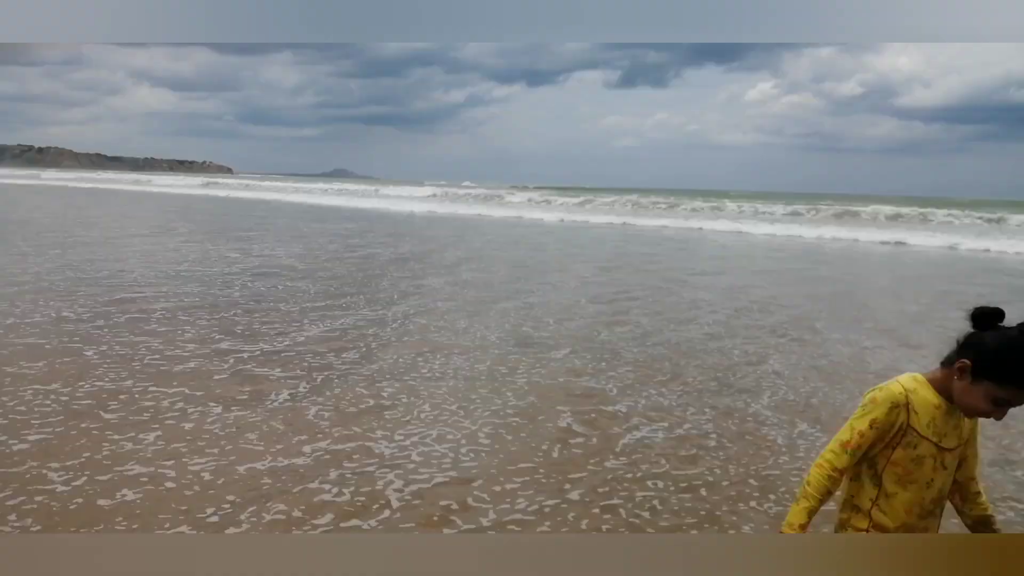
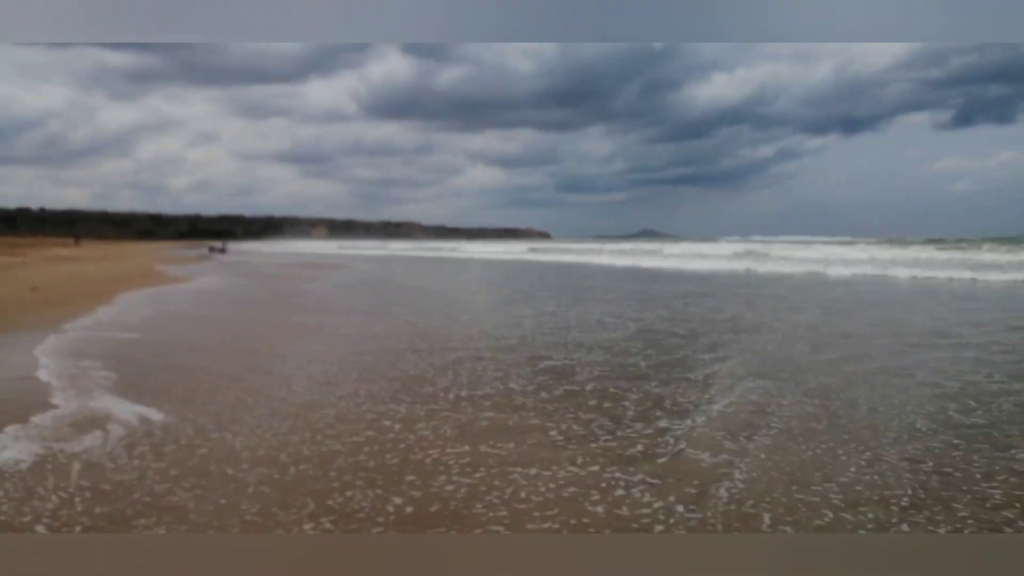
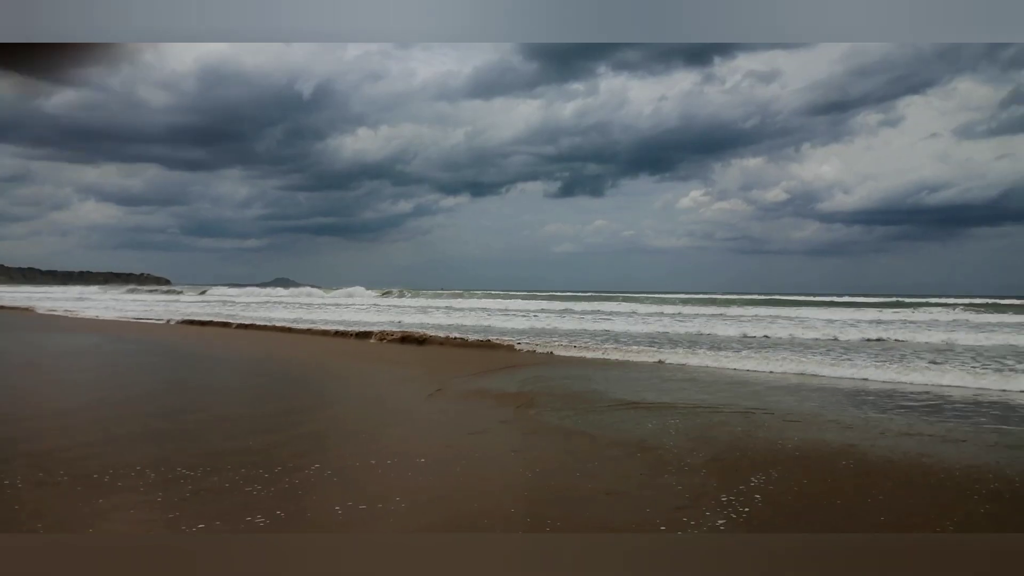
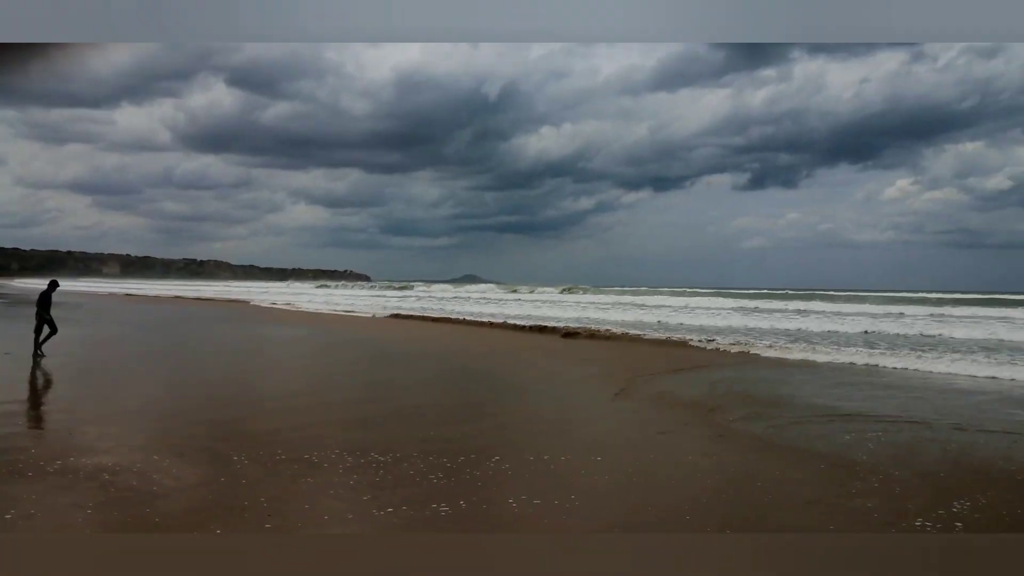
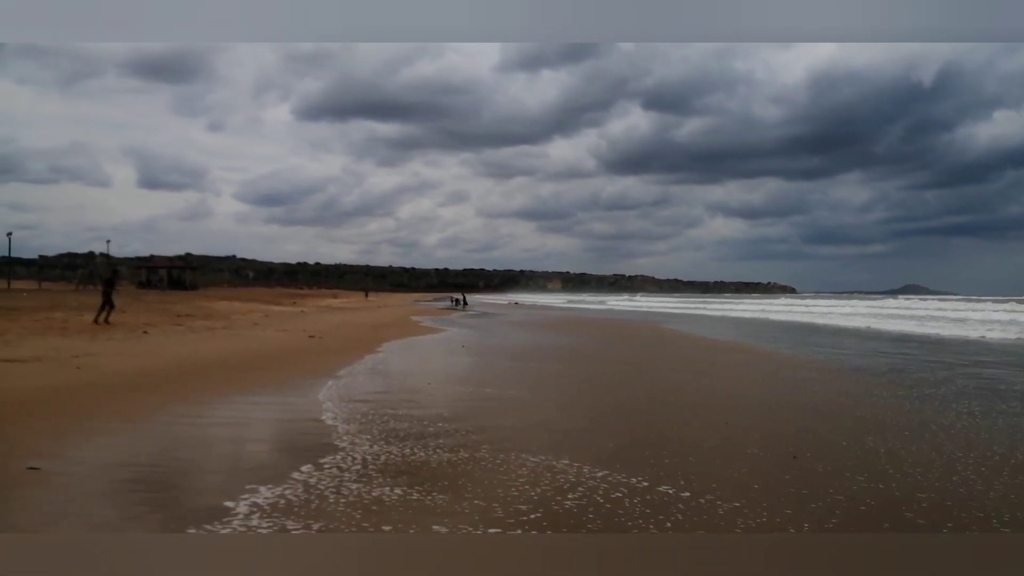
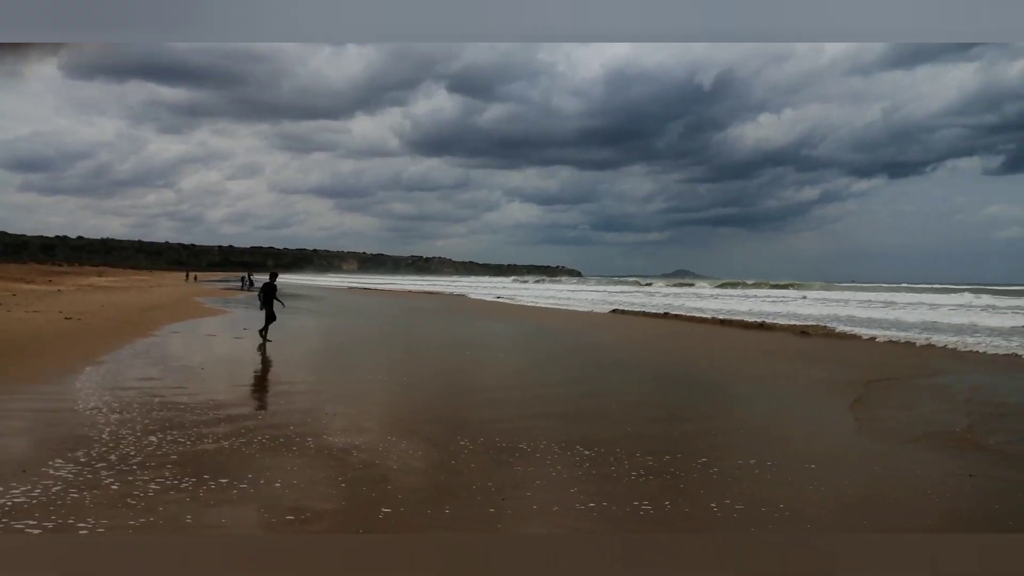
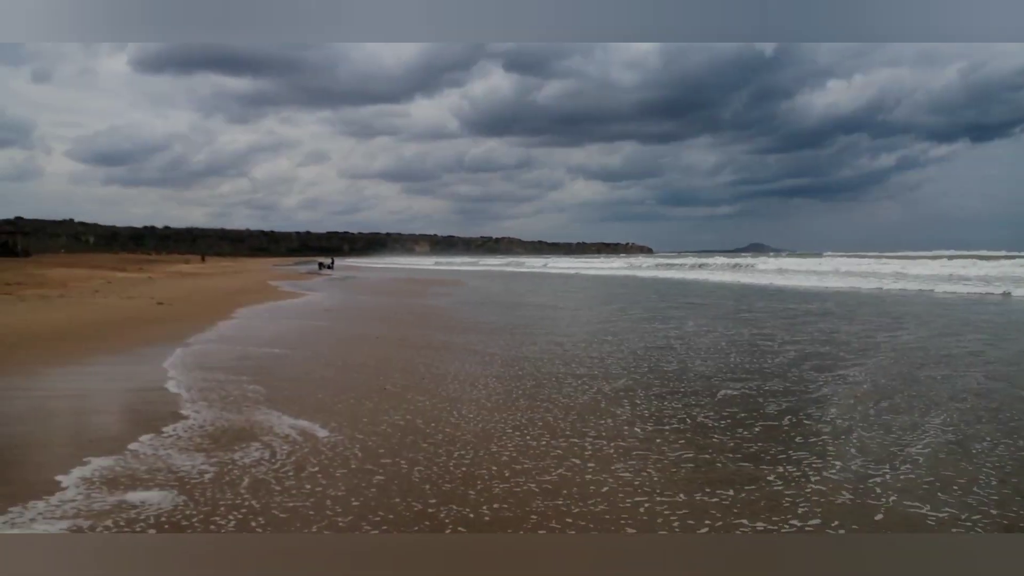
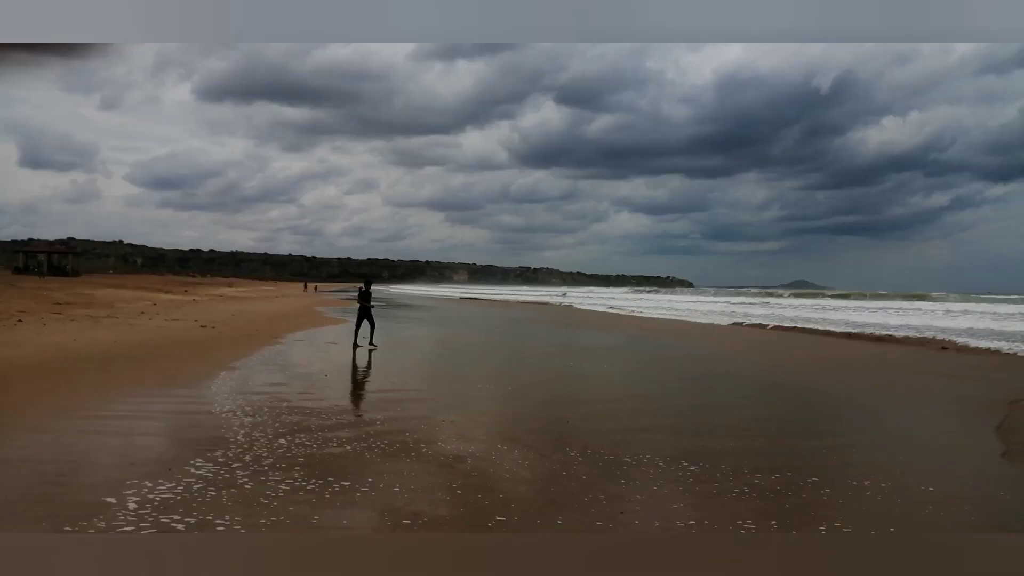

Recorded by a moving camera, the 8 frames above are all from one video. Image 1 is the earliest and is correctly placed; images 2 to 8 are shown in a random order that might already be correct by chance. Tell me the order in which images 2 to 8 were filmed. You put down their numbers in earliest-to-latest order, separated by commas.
2, 7, 5, 8, 6, 4, 3
